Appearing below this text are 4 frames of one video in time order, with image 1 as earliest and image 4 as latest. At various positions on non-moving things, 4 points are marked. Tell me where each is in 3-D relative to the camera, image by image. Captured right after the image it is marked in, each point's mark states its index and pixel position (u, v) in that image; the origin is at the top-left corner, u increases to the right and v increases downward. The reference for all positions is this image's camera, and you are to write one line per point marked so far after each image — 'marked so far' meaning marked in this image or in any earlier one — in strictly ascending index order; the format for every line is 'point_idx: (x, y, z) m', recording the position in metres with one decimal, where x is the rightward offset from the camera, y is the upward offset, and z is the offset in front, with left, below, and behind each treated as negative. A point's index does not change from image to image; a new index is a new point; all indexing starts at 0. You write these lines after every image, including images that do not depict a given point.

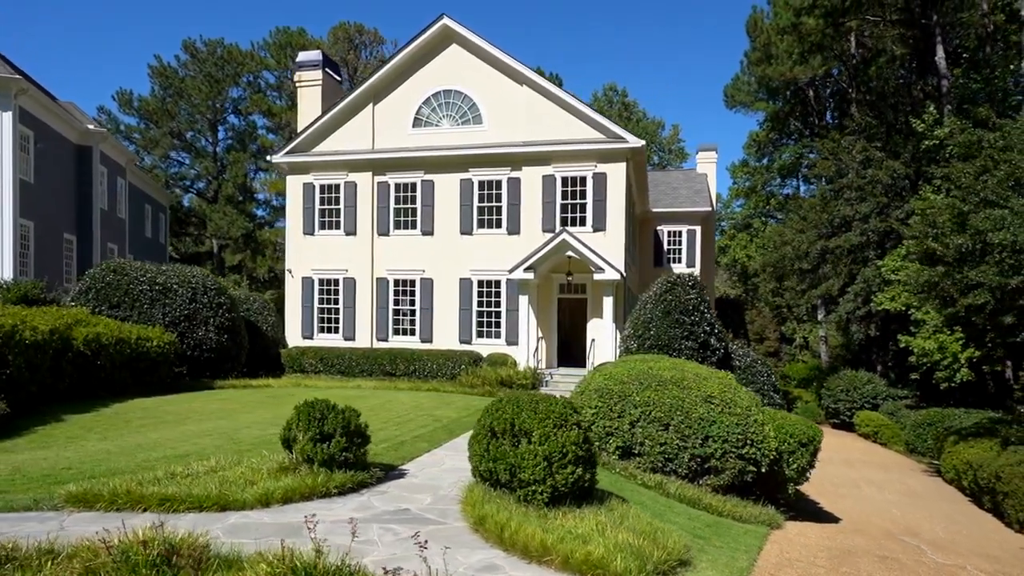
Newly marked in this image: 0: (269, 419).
0: (-4.2, -2.3, +12.0) m
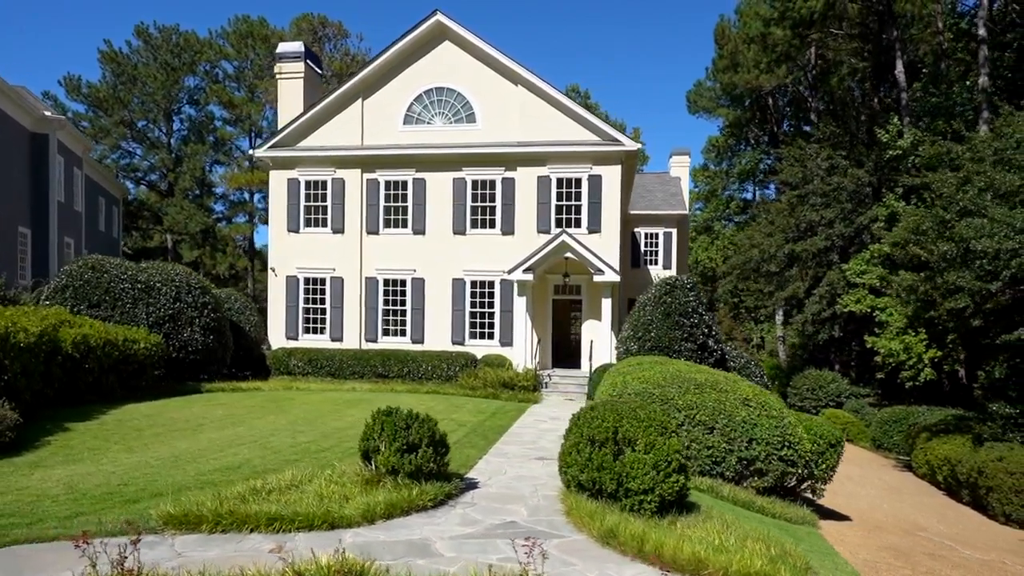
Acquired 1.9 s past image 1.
0: (-3.7, -2.3, +11.5) m
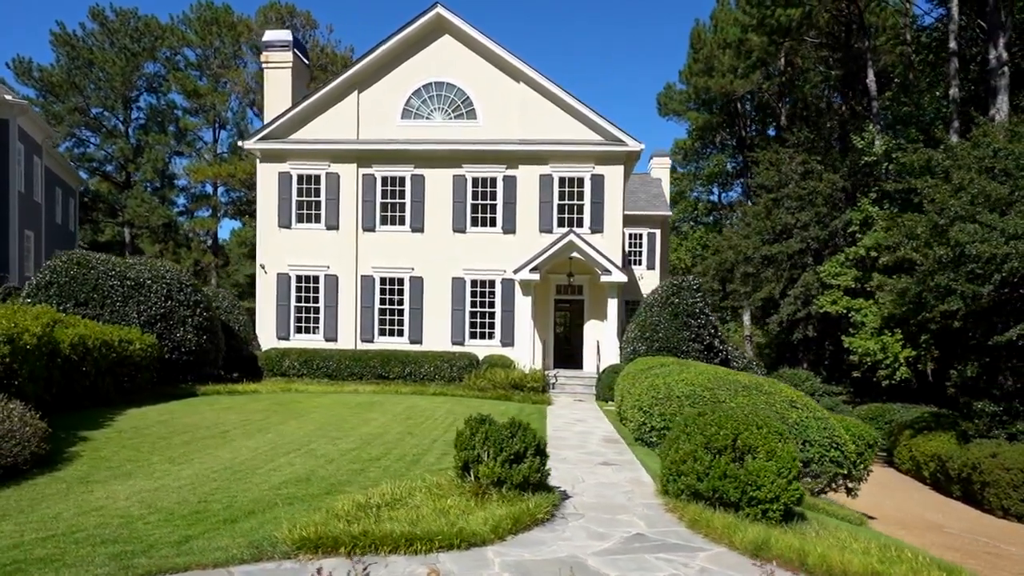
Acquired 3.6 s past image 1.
0: (-3.1, -2.3, +11.0) m
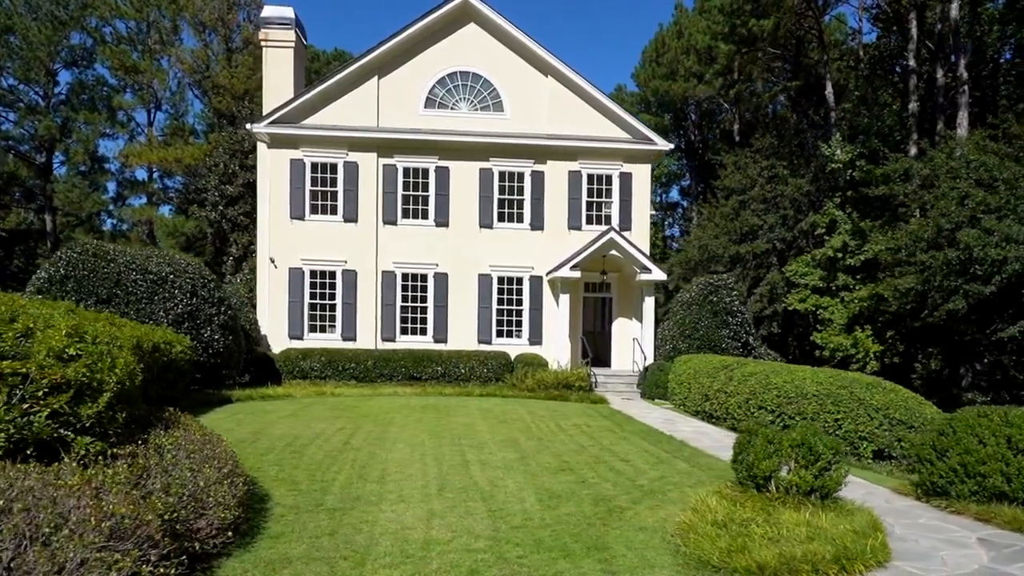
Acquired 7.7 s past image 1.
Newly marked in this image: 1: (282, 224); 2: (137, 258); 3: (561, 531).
0: (-1.0, -2.2, +10.3) m
1: (-6.0, +1.7, +18.2) m
2: (-7.4, +0.6, +13.9) m
3: (+0.3, -1.9, +5.5) m
